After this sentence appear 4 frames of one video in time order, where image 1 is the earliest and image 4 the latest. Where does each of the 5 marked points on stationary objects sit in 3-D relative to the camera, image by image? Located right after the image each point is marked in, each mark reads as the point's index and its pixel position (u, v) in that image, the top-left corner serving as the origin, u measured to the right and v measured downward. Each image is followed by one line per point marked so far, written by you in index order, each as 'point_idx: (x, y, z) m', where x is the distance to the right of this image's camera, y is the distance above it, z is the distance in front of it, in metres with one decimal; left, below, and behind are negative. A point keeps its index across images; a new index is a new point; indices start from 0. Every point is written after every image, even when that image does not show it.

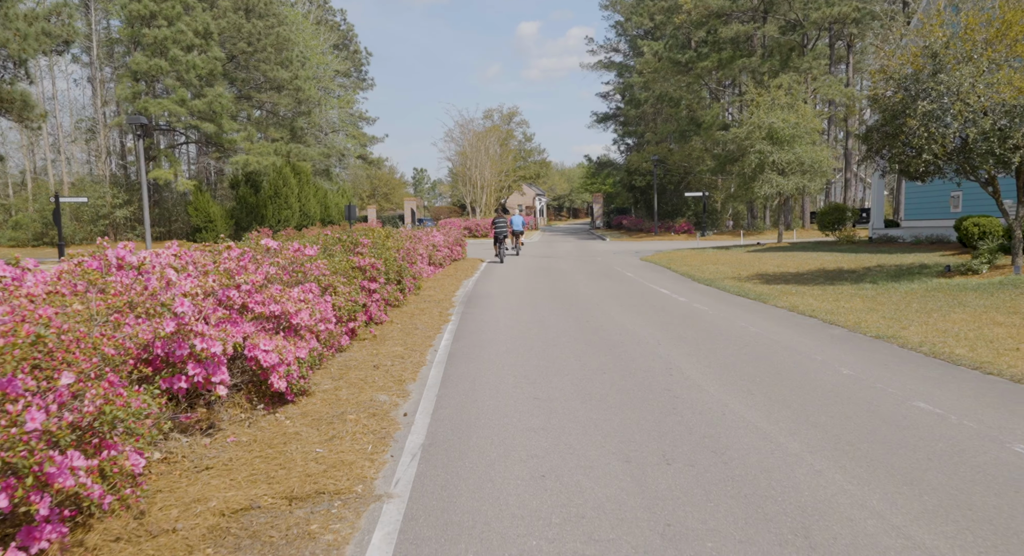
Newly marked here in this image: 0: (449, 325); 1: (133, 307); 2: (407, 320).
0: (-1.0, -0.7, +10.9) m
1: (-2.5, -0.2, +4.7) m
2: (-1.7, -0.7, +11.1) m
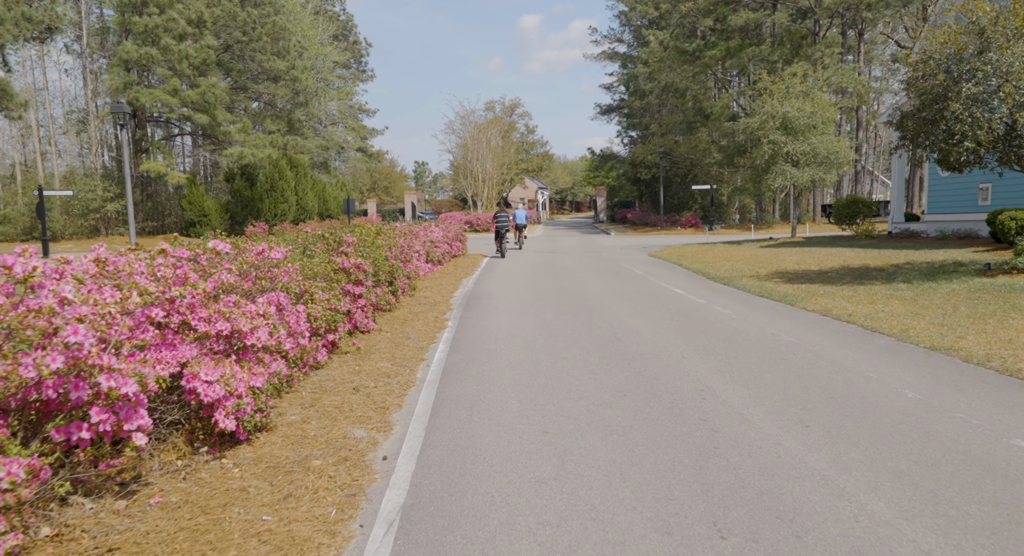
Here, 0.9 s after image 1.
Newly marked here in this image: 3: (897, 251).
0: (-0.9, -0.8, +9.7) m
1: (-2.5, -0.3, +3.5) m
2: (-1.6, -0.7, +10.0) m
3: (+10.3, +0.7, +19.0) m
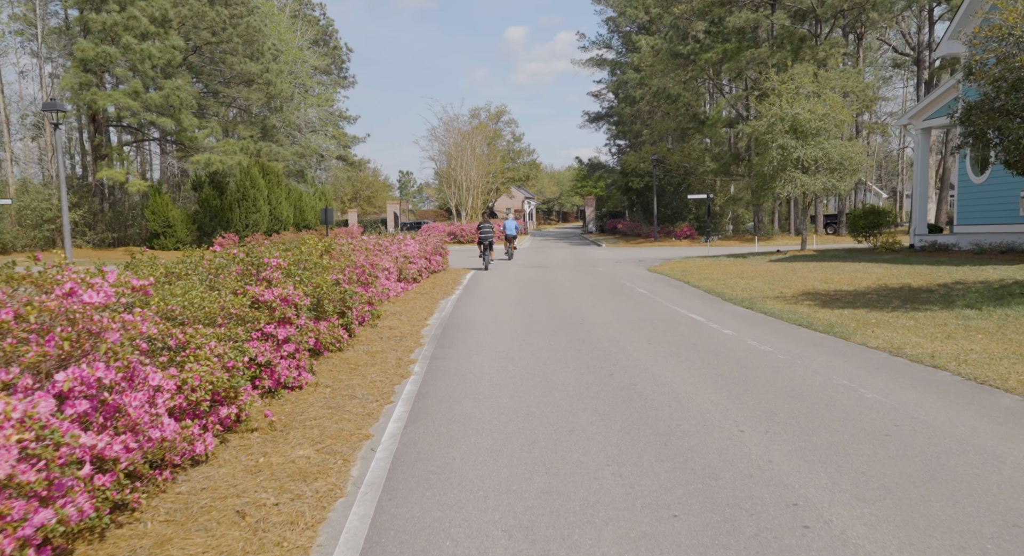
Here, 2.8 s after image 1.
0: (-1.1, -1.1, +7.3) m
1: (-2.5, -0.5, +1.0) m
2: (-1.8, -1.0, +7.5) m
3: (+9.9, +0.3, +16.8) m
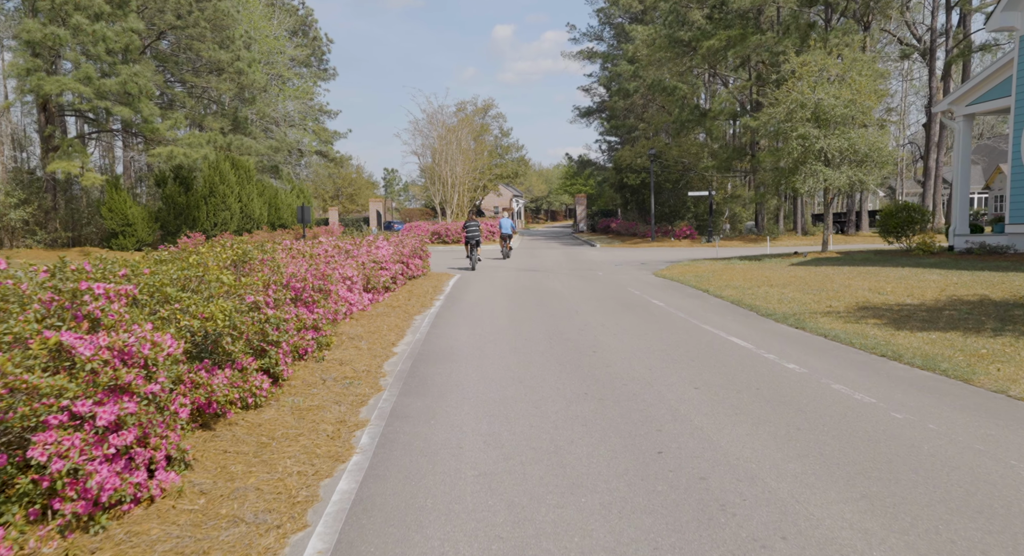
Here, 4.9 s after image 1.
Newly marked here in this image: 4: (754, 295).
0: (-1.1, -1.3, +4.5) m
1: (-2.4, -0.7, -1.8) m
2: (-1.8, -1.2, +4.7) m
3: (+9.8, +0.1, +14.2) m
4: (+4.9, -0.3, +14.4) m
